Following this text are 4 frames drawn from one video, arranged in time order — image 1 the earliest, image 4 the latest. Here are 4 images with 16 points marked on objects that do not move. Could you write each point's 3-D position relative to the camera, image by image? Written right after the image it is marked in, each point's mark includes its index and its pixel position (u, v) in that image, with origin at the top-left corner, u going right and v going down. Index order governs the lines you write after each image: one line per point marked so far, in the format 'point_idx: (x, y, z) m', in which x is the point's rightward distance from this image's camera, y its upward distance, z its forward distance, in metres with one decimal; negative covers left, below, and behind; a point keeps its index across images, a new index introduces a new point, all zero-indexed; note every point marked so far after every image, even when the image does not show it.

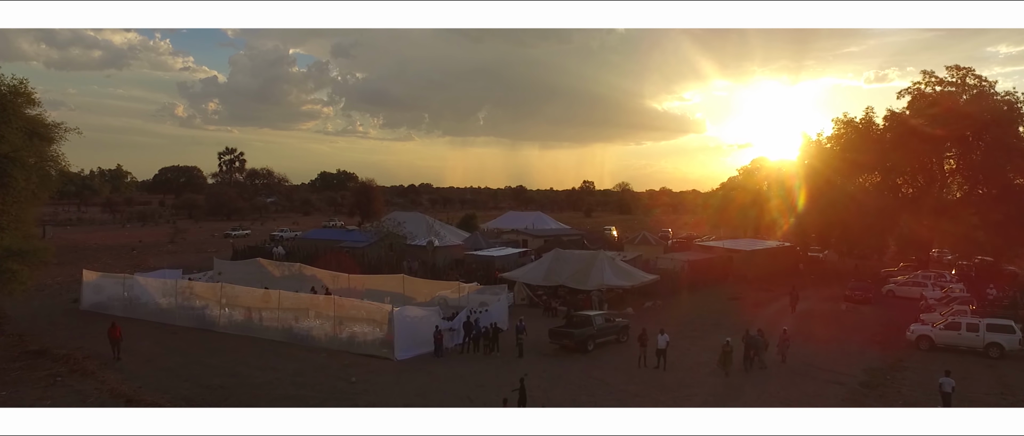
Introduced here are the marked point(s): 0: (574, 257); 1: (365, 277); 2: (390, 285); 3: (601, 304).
0: (+1.9, -1.2, +18.8) m
1: (-4.2, -1.7, +17.4) m
2: (-3.4, -1.9, +17.1) m
3: (+2.6, -2.5, +18.0) m
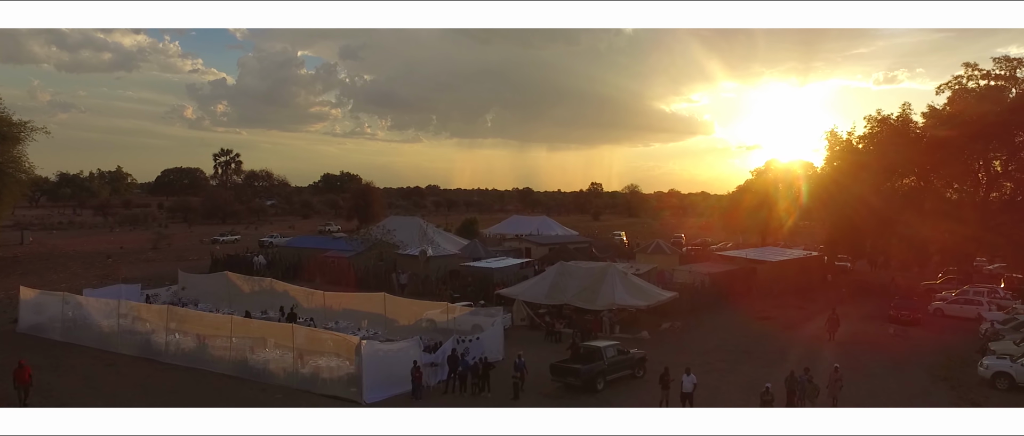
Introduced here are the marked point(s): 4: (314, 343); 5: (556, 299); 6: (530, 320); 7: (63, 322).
0: (+1.8, -1.5, +16.6) m
1: (-4.2, -1.9, +15.3) m
2: (-3.5, -2.1, +15.0) m
3: (+2.5, -2.8, +15.7) m
4: (-3.6, -2.3, +11.2) m
5: (+1.1, -2.1, +16.1) m
6: (+0.5, -2.8, +16.5) m
7: (-10.5, -2.4, +14.4) m
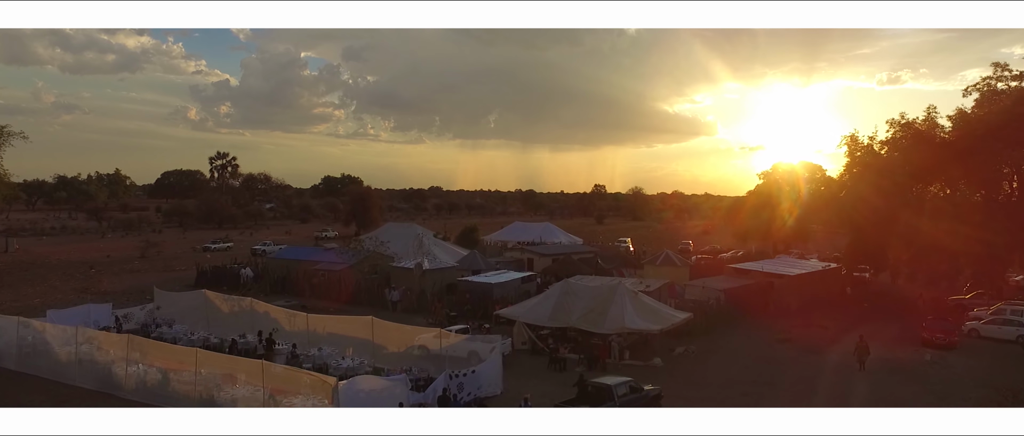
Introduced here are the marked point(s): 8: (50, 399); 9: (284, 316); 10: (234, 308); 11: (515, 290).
0: (+1.8, -1.8, +15.2) m
1: (-4.2, -2.3, +14.0) m
2: (-3.5, -2.5, +13.6) m
3: (+2.5, -3.1, +14.4) m
4: (-3.6, -2.6, +9.9) m
5: (+1.1, -2.5, +14.7) m
6: (+0.5, -3.1, +15.2) m
7: (-10.5, -2.8, +13.1) m
8: (-8.7, -3.4, +11.5) m
9: (-5.4, -2.3, +14.7) m
10: (-7.0, -2.3, +15.6) m
11: (+0.1, -2.3, +19.8) m
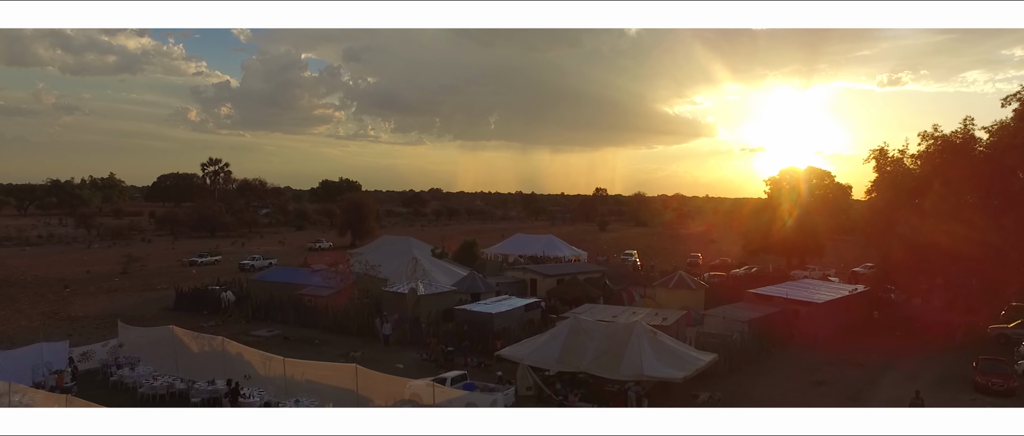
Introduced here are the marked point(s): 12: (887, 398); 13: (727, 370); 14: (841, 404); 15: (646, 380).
0: (+1.9, -2.5, +13.6) m
1: (-4.1, -2.9, +12.3) m
2: (-3.4, -3.1, +12.0) m
3: (+2.6, -3.8, +12.7) m
4: (-3.6, -3.3, +8.2) m
5: (+1.2, -3.1, +13.1) m
6: (+0.6, -3.8, +13.5) m
7: (-10.4, -3.4, +11.5) m
8: (-8.6, -4.0, +9.9) m
9: (-5.4, -3.0, +13.1) m
10: (-7.0, -2.9, +13.9) m
11: (+0.2, -3.0, +18.1) m
12: (+8.5, -4.0, +13.9) m
13: (+5.3, -3.7, +15.0) m
14: (+7.1, -4.1, +13.3) m
15: (+2.7, -3.3, +12.4) m
